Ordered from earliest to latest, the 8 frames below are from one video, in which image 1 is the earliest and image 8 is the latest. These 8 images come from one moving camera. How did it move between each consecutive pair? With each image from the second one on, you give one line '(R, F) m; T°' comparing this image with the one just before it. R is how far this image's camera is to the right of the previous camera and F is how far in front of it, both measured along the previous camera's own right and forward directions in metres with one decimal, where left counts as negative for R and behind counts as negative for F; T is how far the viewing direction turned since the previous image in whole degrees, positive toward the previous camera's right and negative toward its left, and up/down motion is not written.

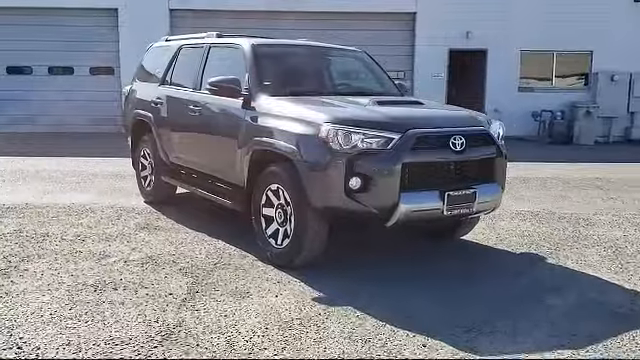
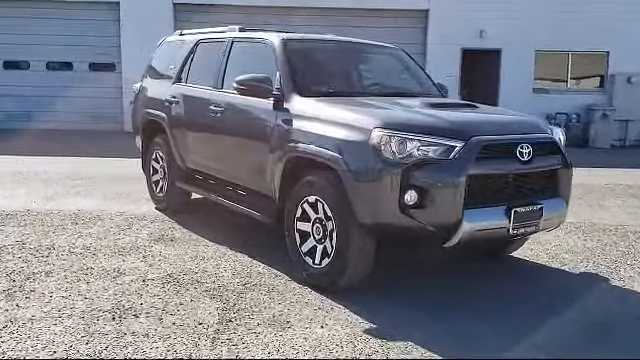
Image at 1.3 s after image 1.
(-0.4, +0.6) m; +1°
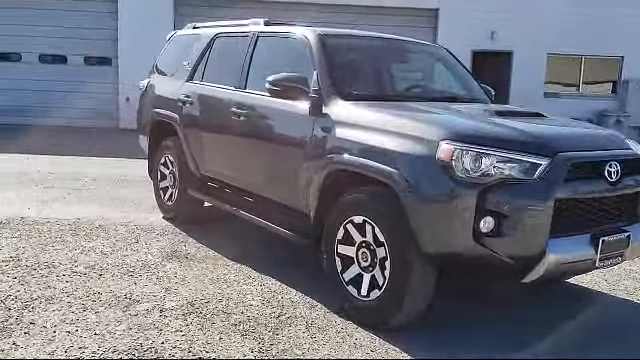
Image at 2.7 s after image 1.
(-0.4, +0.6) m; +1°
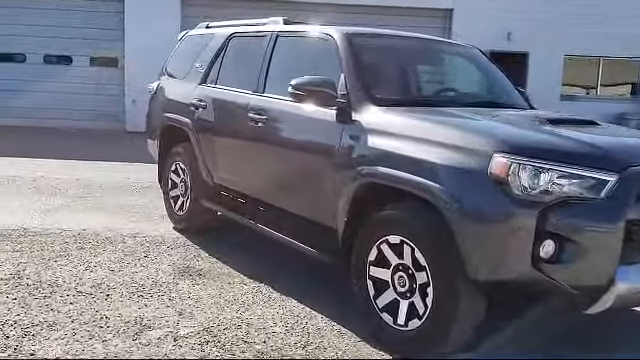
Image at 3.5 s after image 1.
(-0.2, +0.4) m; 0°
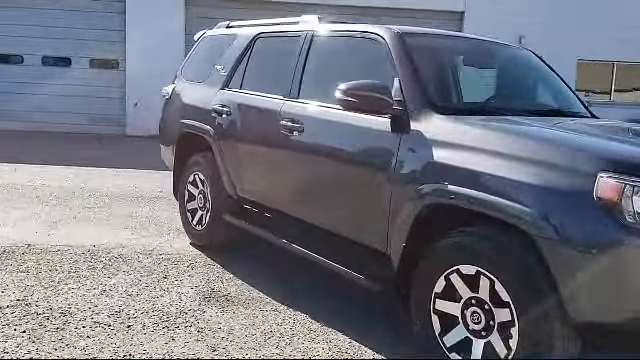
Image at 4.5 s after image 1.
(-0.4, +0.5) m; +1°
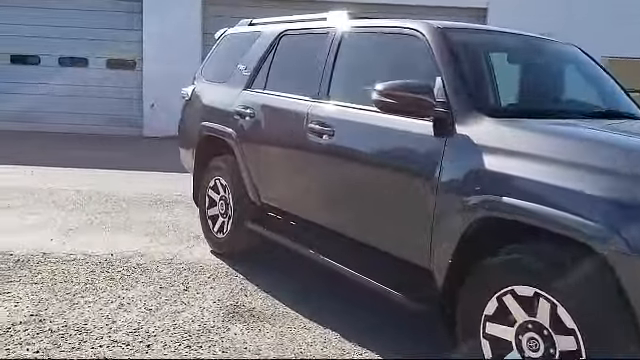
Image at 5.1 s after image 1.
(-0.1, +0.3) m; -1°
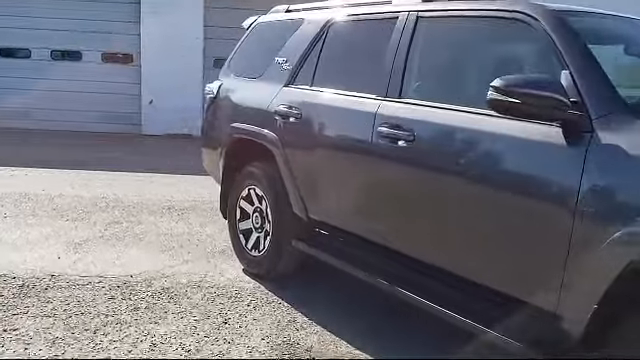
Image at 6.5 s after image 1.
(-0.5, +0.7) m; +1°
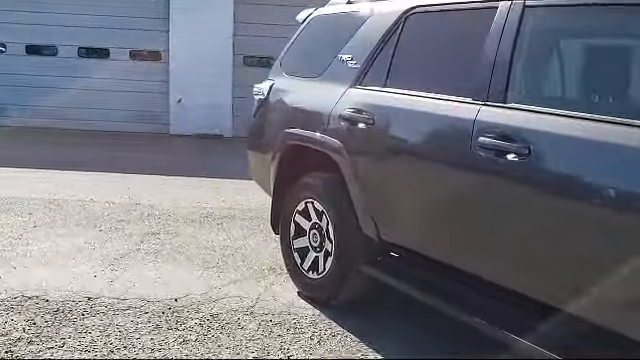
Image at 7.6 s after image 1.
(-0.4, +0.6) m; -2°
